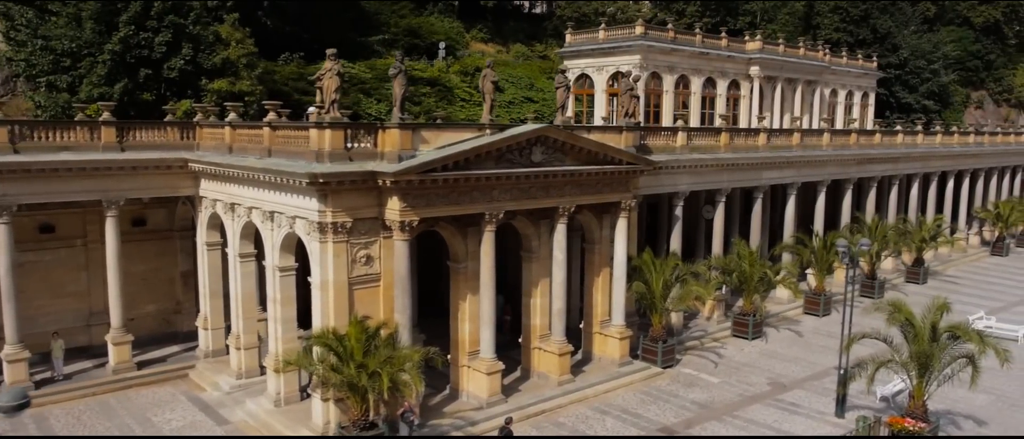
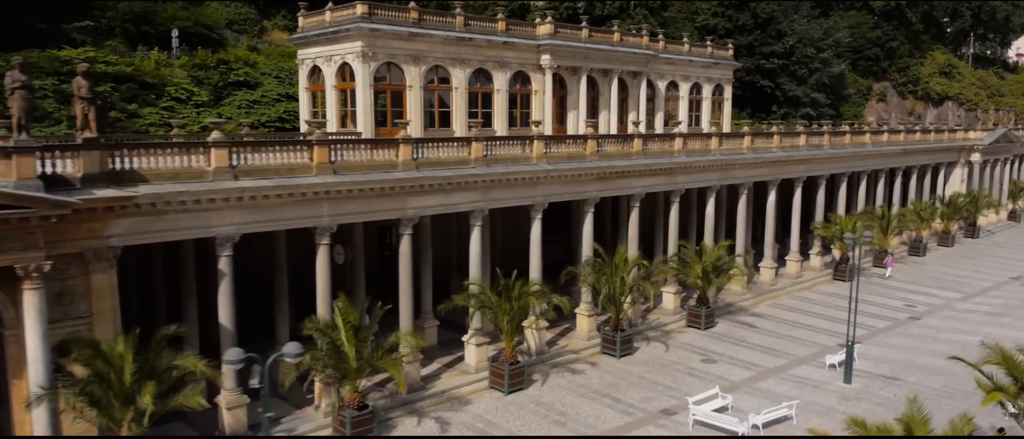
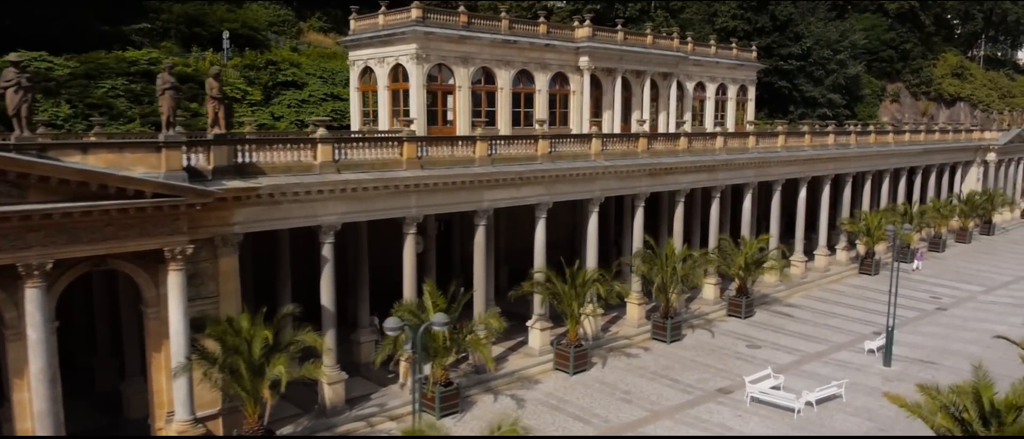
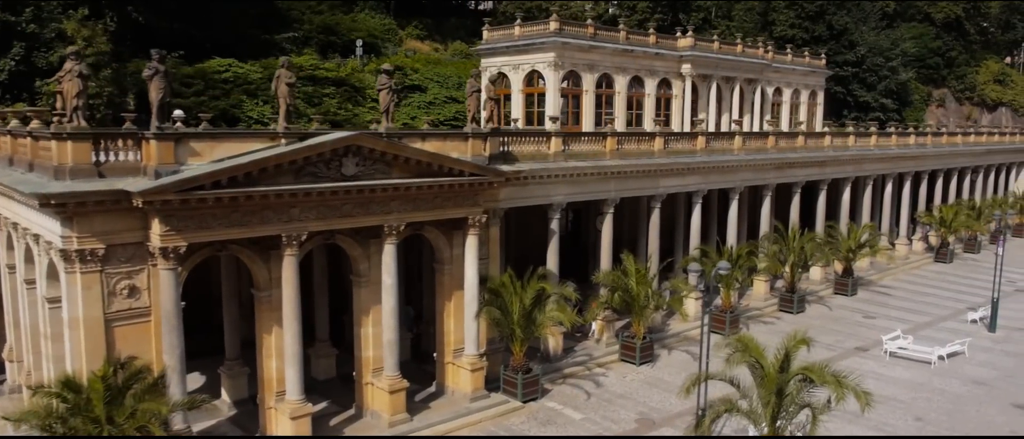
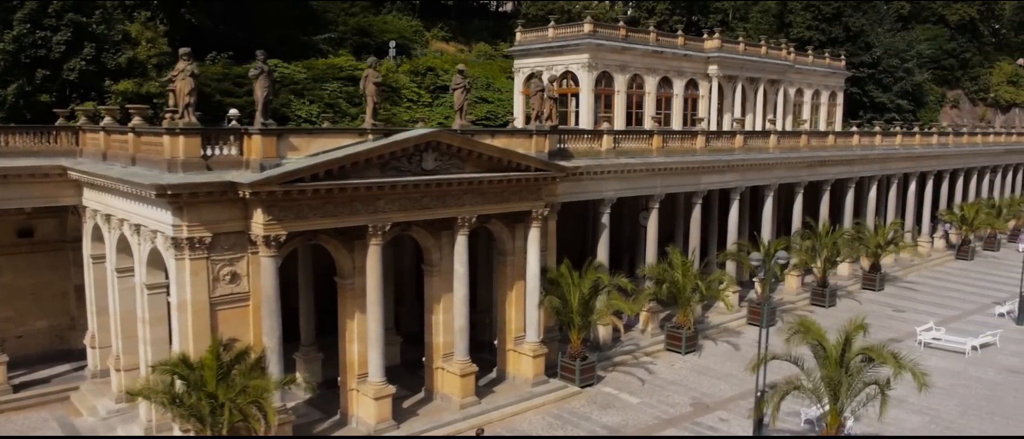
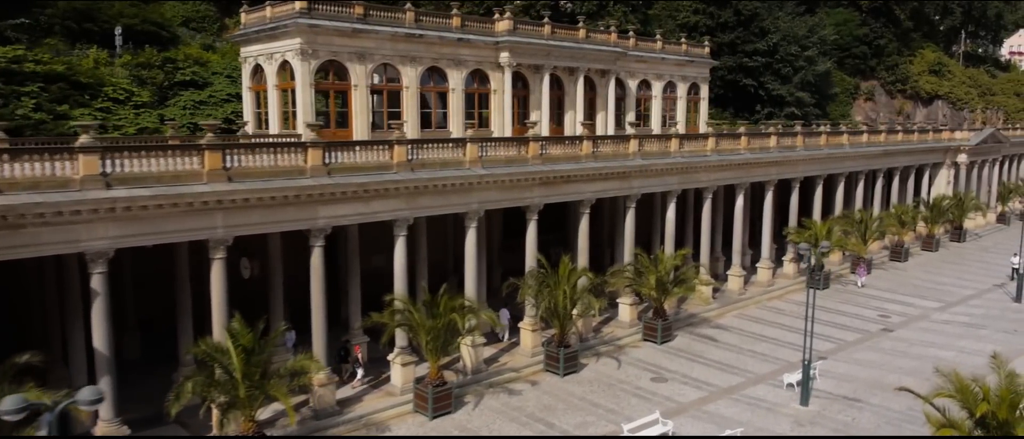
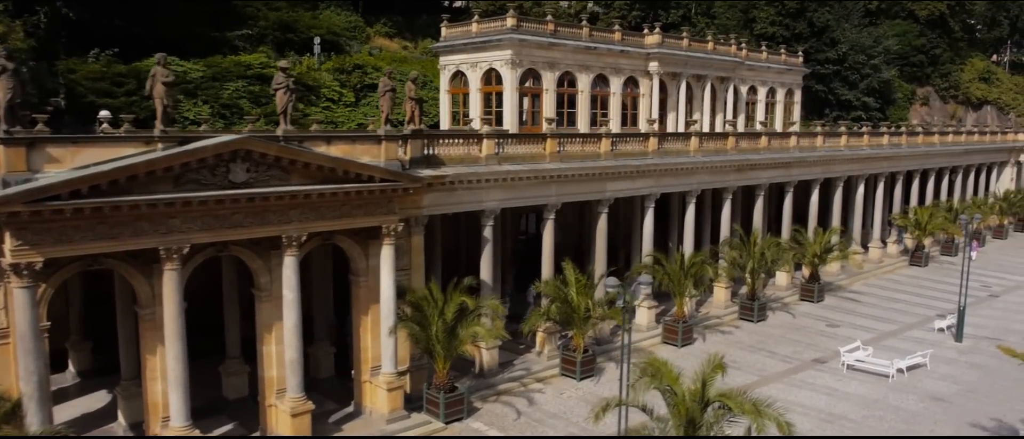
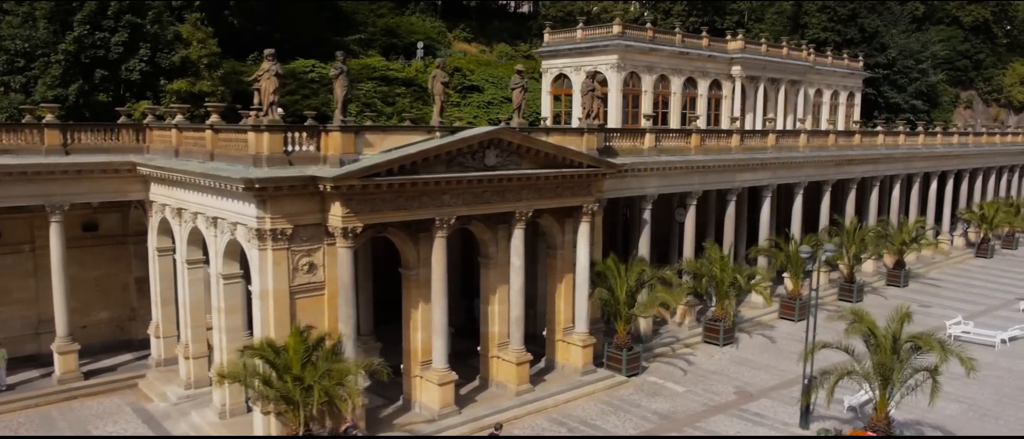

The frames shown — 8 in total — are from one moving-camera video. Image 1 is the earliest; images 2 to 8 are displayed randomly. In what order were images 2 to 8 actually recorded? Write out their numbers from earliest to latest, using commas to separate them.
8, 5, 4, 7, 3, 2, 6
